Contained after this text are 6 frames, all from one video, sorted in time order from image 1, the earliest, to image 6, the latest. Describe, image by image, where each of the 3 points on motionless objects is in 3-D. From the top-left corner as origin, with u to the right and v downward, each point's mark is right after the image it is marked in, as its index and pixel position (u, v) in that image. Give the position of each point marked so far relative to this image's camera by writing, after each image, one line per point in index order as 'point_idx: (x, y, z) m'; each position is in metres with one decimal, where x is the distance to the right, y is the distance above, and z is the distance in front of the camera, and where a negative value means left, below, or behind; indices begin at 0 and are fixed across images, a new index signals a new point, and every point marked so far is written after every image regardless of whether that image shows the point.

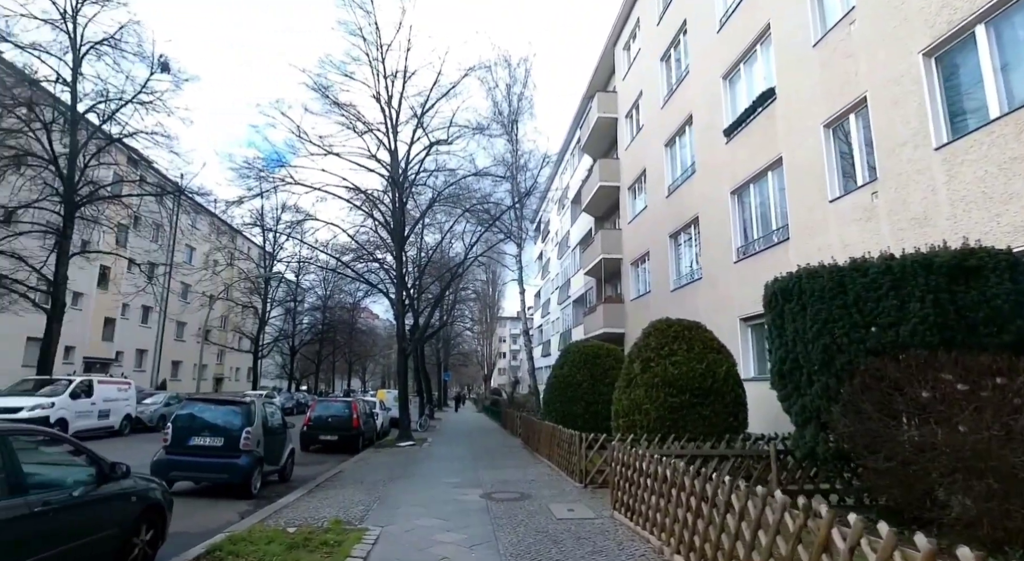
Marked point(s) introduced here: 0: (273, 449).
0: (-4.1, -2.9, +10.0) m
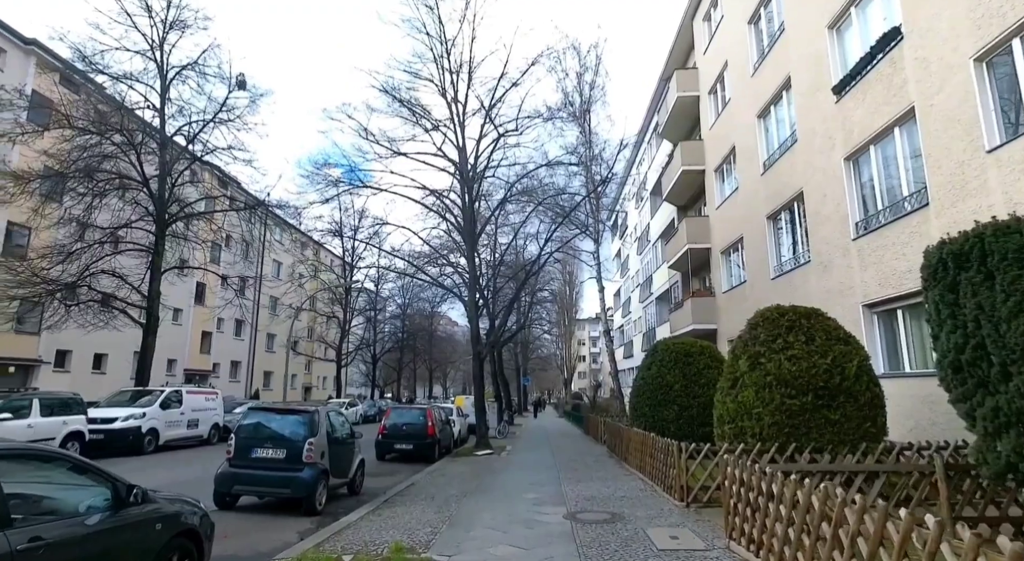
0: (-2.7, -2.8, +9.3) m
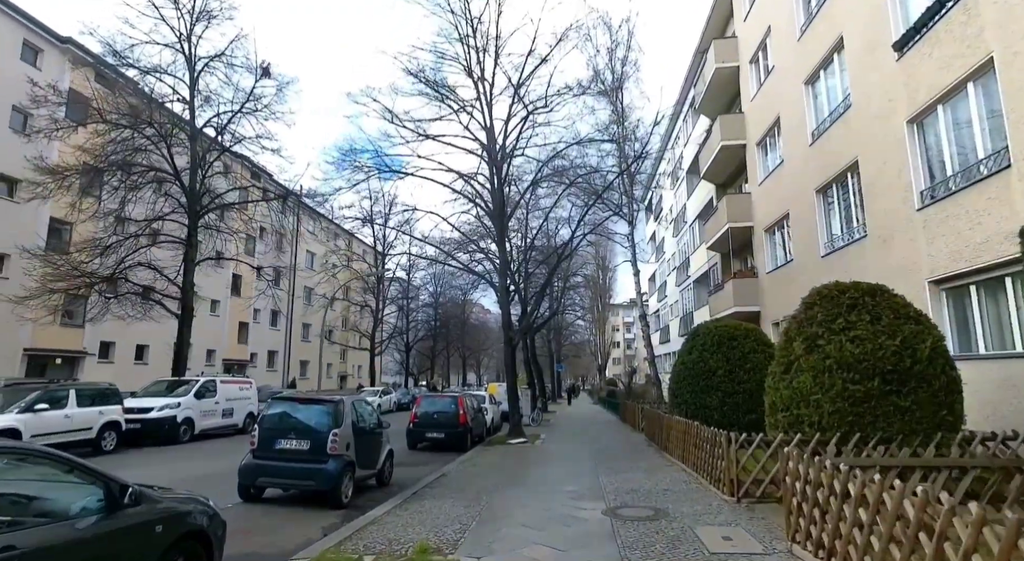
0: (-2.2, -2.6, +9.0) m
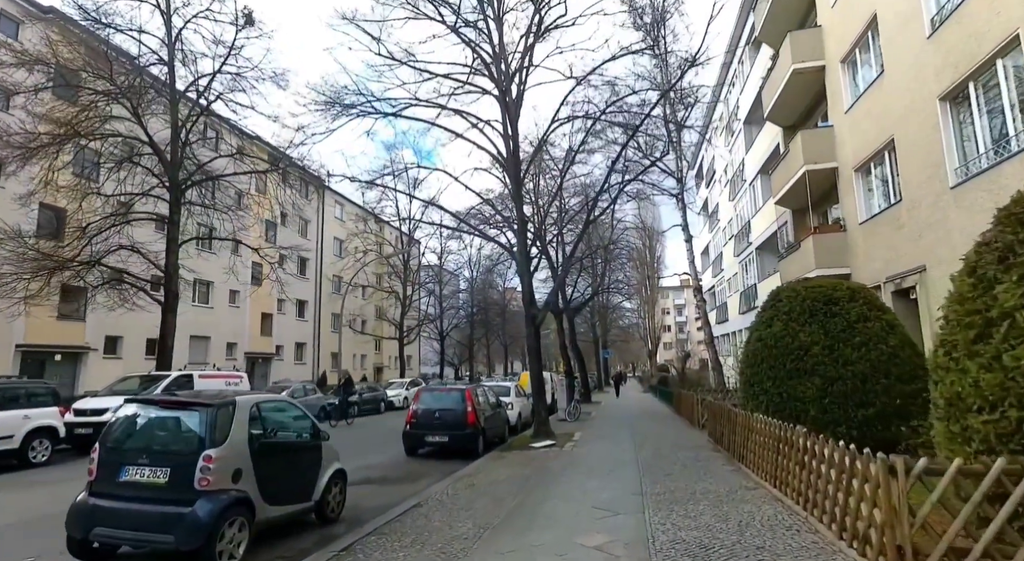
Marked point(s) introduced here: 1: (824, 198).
0: (-2.3, -2.0, +6.0) m
1: (+9.0, +2.4, +17.2) m
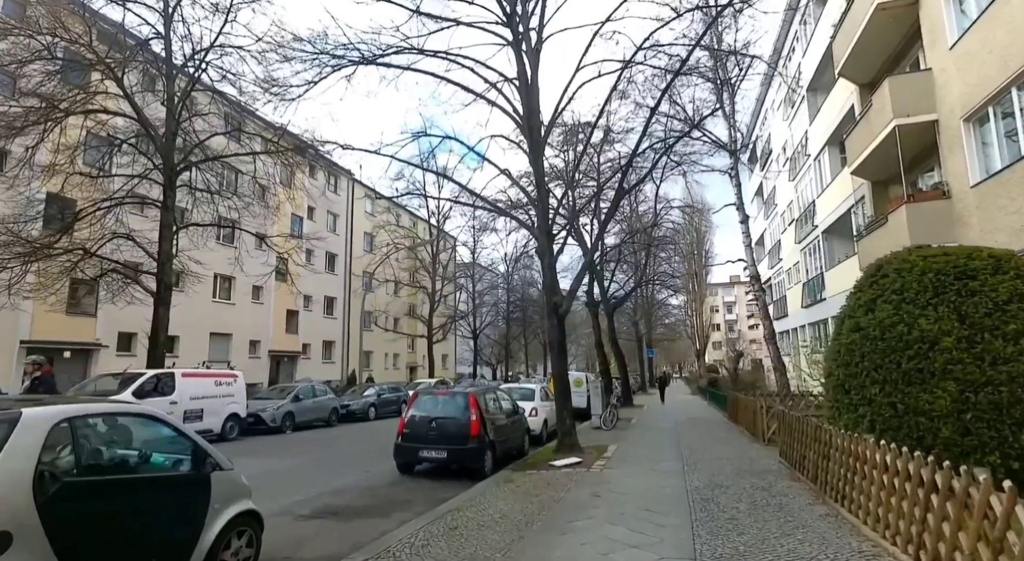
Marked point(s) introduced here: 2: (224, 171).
0: (-2.4, -1.6, +3.8) m
1: (+9.6, +2.8, +14.2) m
2: (-9.5, +3.6, +19.6) m
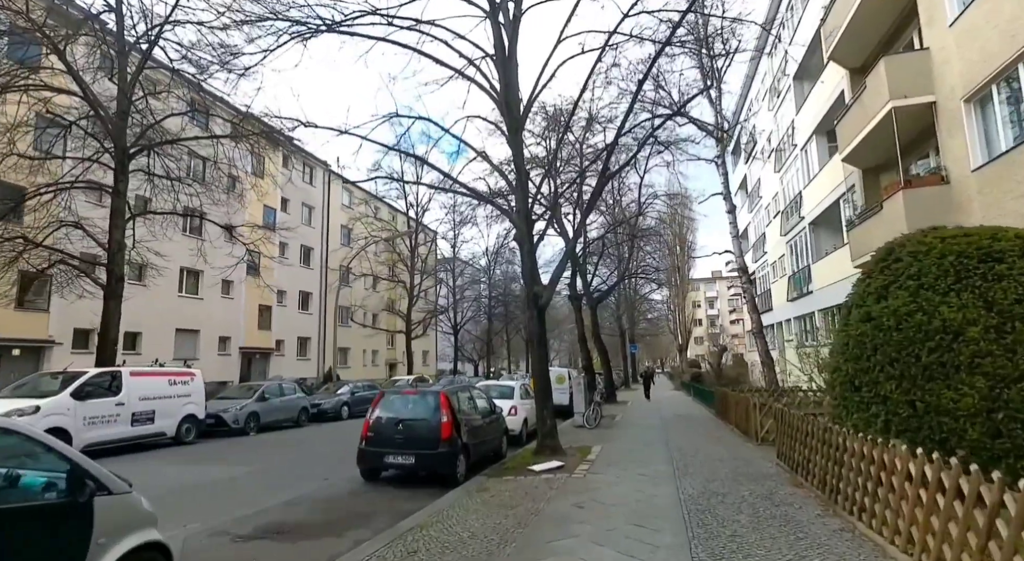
0: (-2.6, -1.5, +2.9) m
1: (+9.1, +3.0, +13.6) m
2: (-10.2, +3.9, +18.4) m
